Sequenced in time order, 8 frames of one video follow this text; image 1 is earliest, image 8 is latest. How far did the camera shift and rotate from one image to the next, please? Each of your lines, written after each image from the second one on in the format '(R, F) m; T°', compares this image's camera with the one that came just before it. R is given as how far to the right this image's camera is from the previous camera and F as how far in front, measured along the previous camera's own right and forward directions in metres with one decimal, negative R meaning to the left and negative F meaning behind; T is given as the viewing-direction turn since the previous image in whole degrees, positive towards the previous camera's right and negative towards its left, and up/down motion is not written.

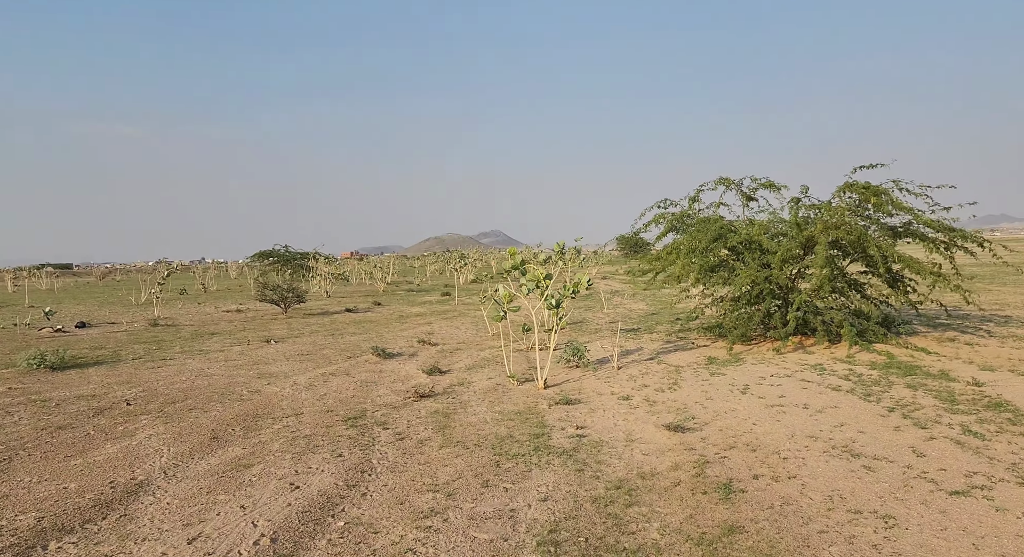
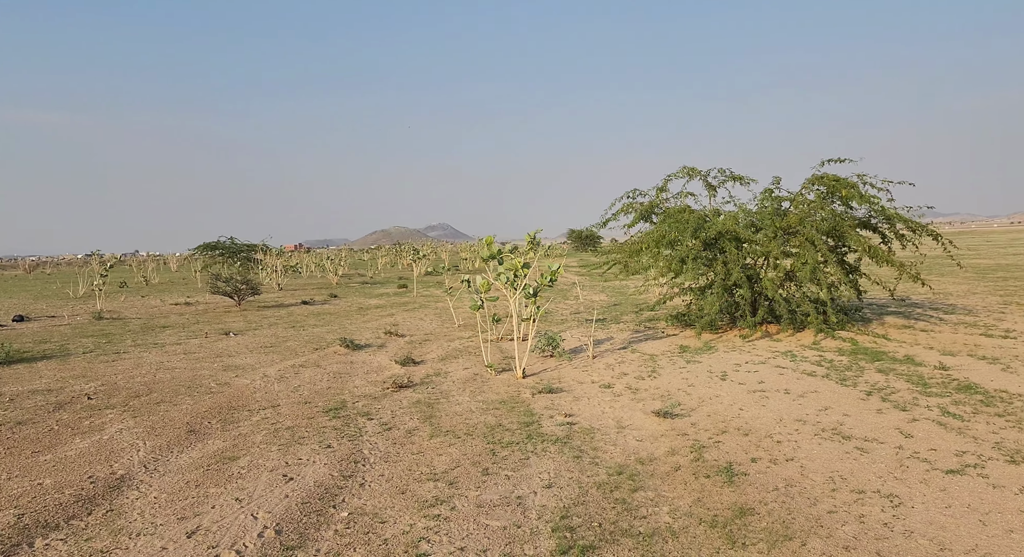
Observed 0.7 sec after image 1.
(-0.3, +0.1) m; +4°
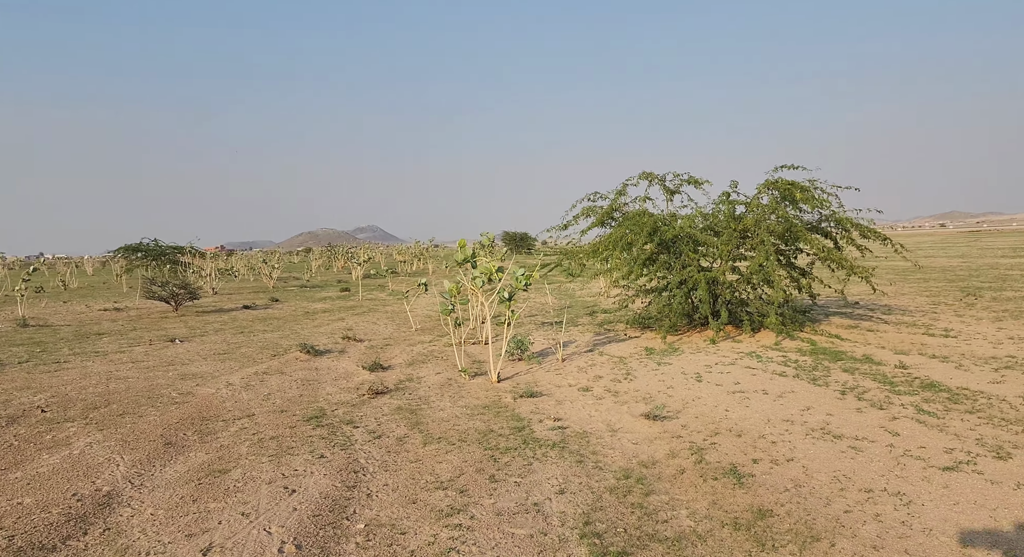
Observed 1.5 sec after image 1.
(-0.5, 0.0) m; +5°
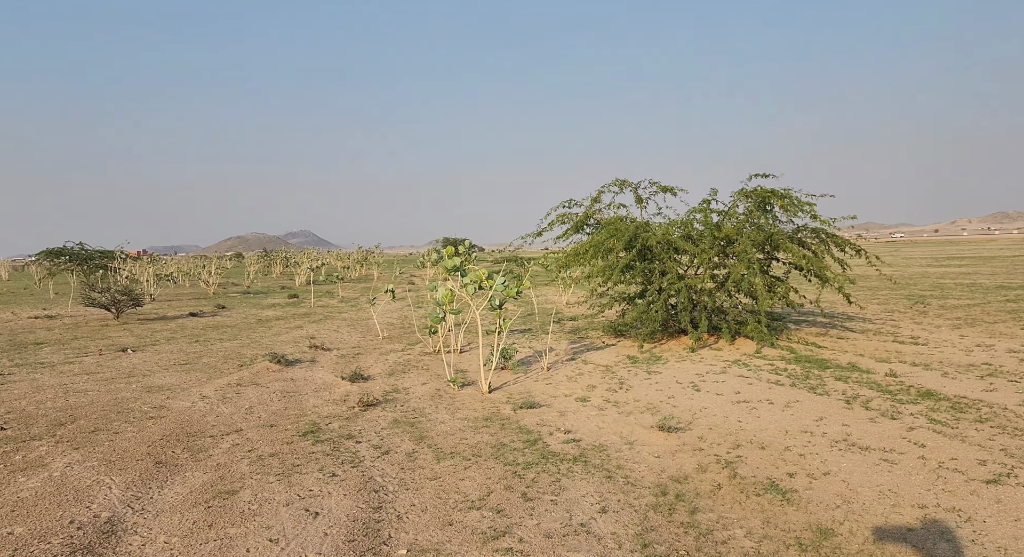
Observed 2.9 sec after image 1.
(-0.6, +0.2) m; +4°
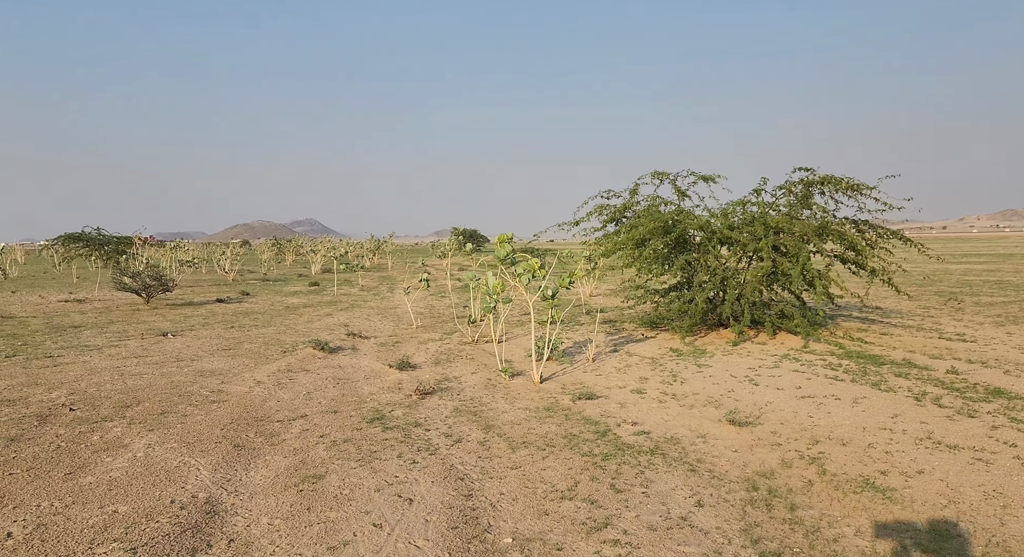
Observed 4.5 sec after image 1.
(-0.6, 0.0) m; -2°
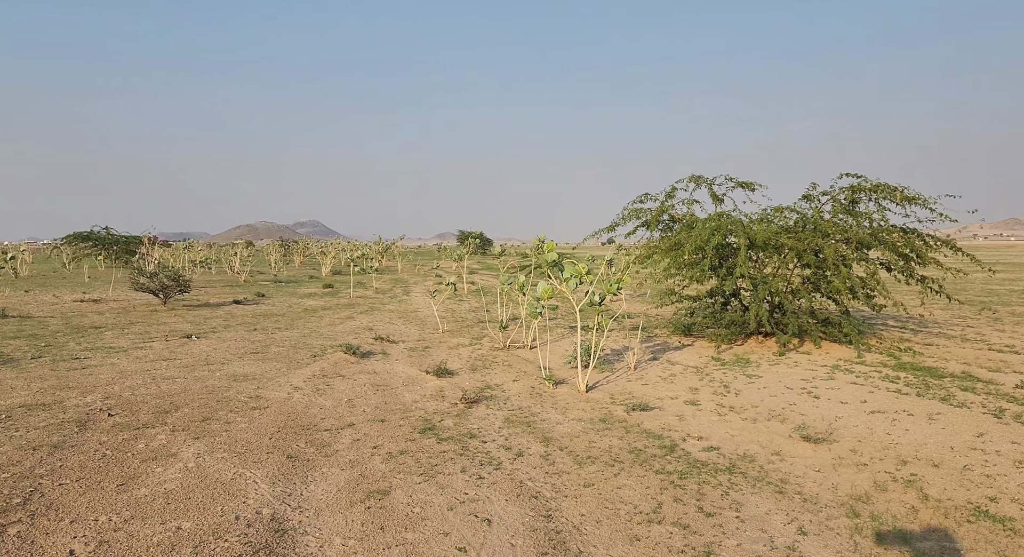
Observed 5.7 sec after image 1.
(-0.5, +0.3) m; -1°
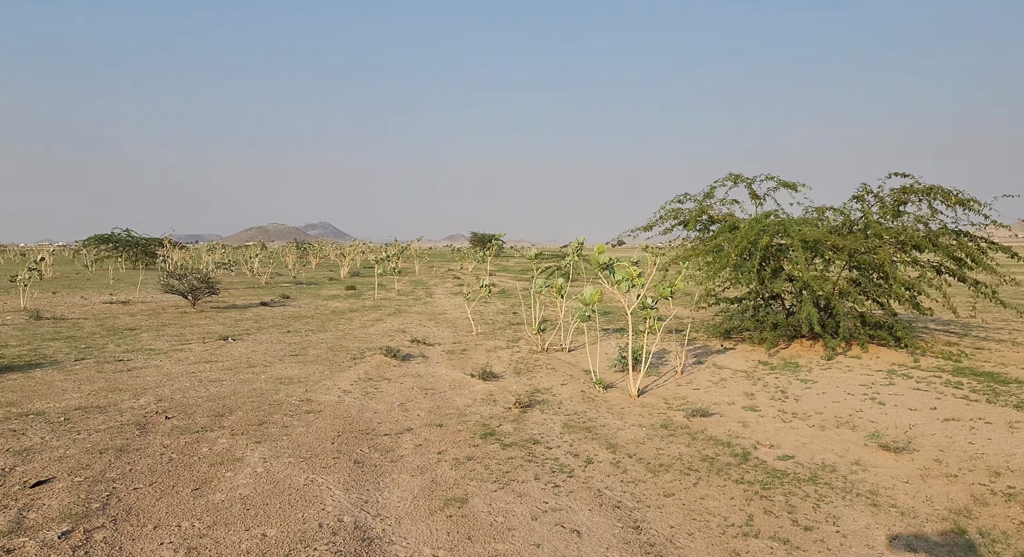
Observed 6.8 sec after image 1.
(-0.5, +0.1) m; -2°
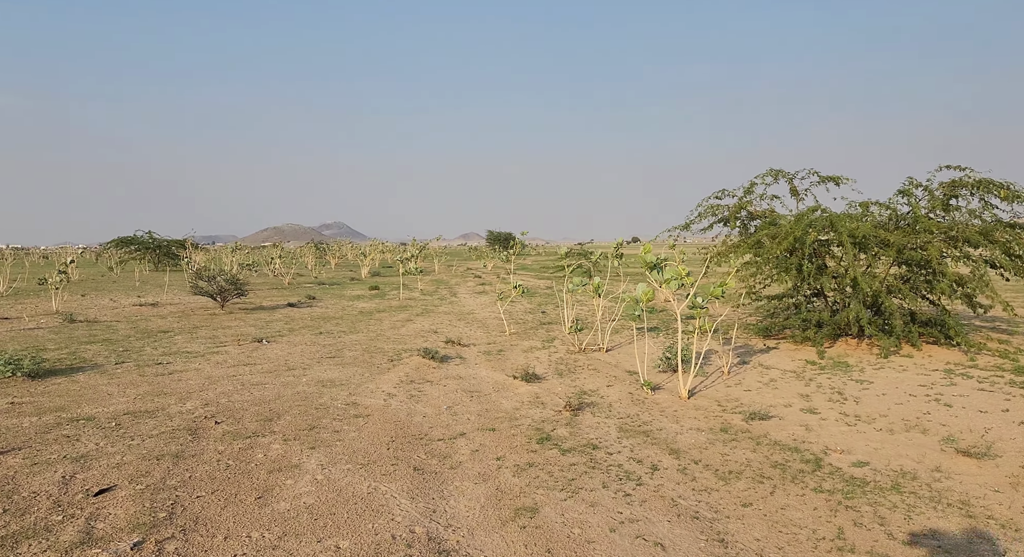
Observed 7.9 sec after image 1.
(-0.4, +0.1) m; -2°
